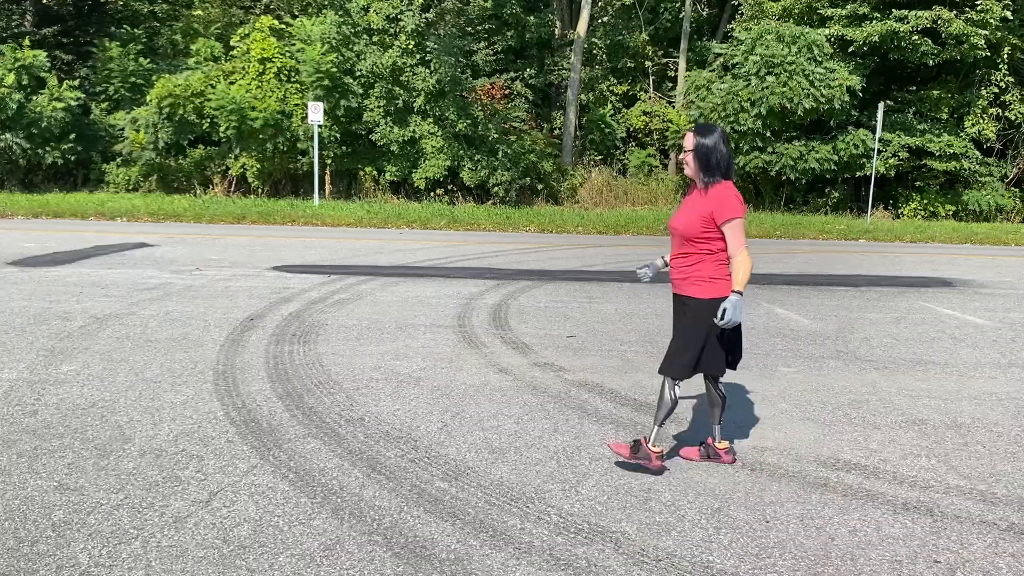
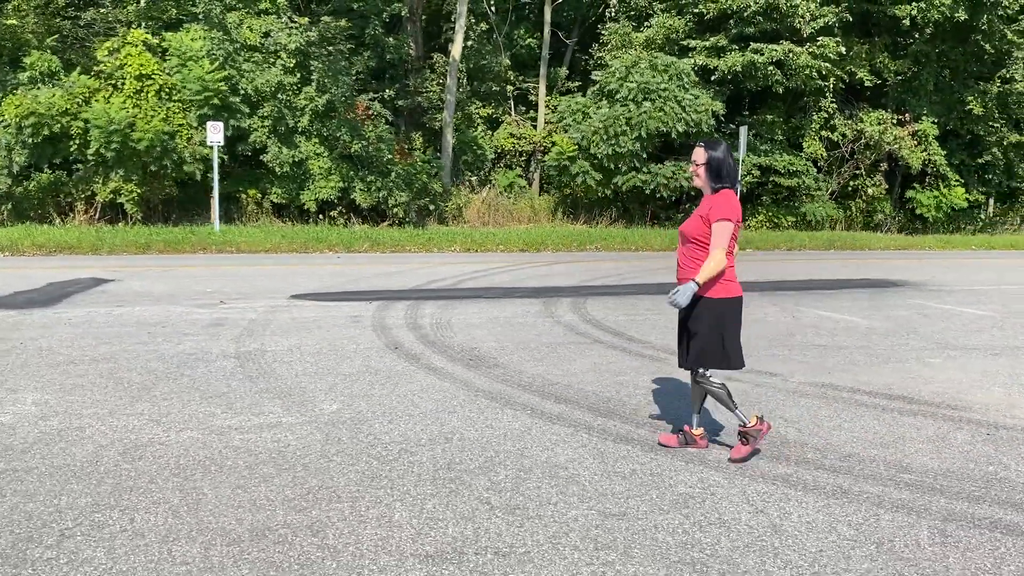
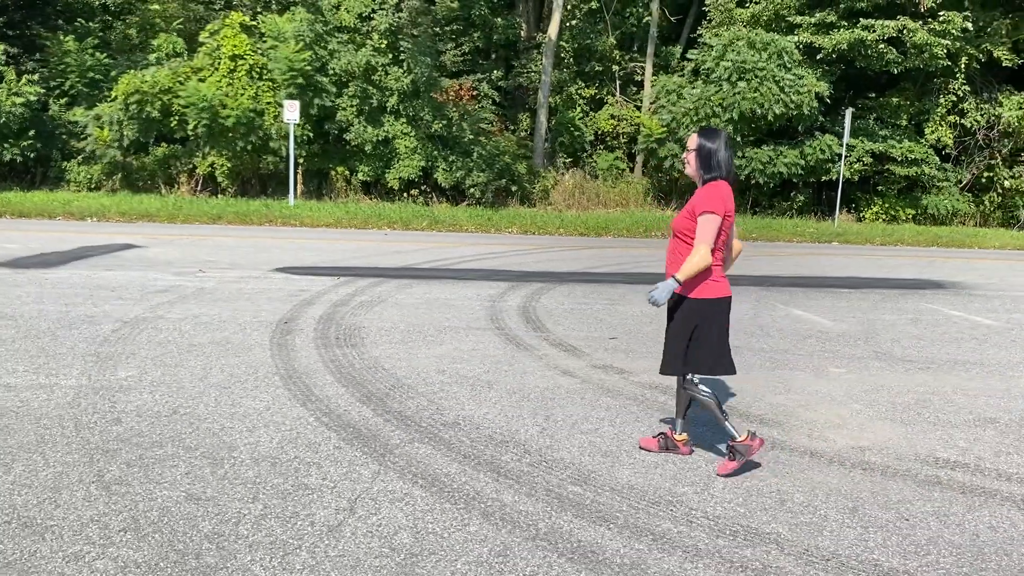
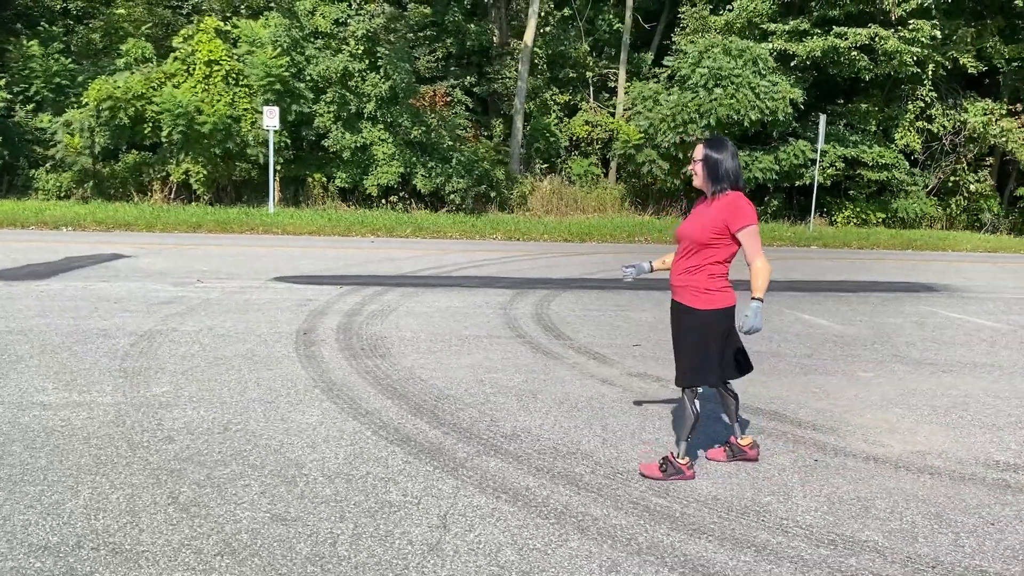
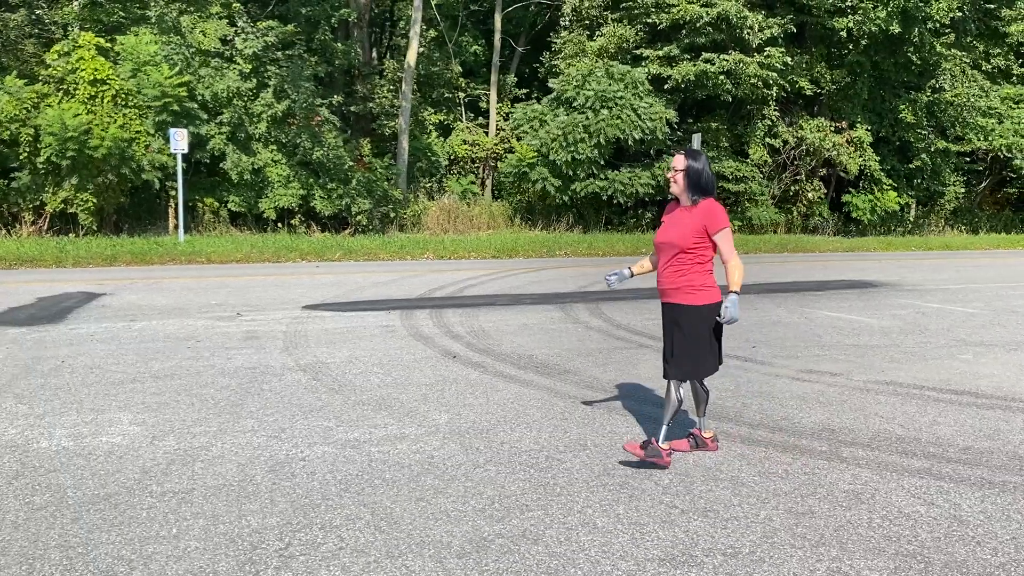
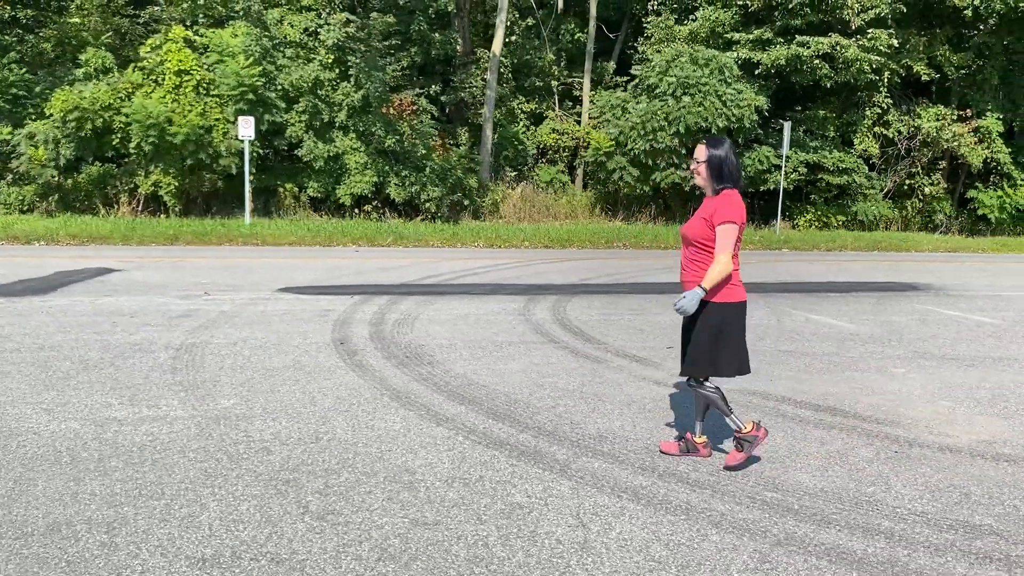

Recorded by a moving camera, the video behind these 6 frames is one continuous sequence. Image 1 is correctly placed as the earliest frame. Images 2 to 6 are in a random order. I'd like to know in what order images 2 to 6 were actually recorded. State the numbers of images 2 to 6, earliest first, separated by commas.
3, 4, 6, 2, 5
